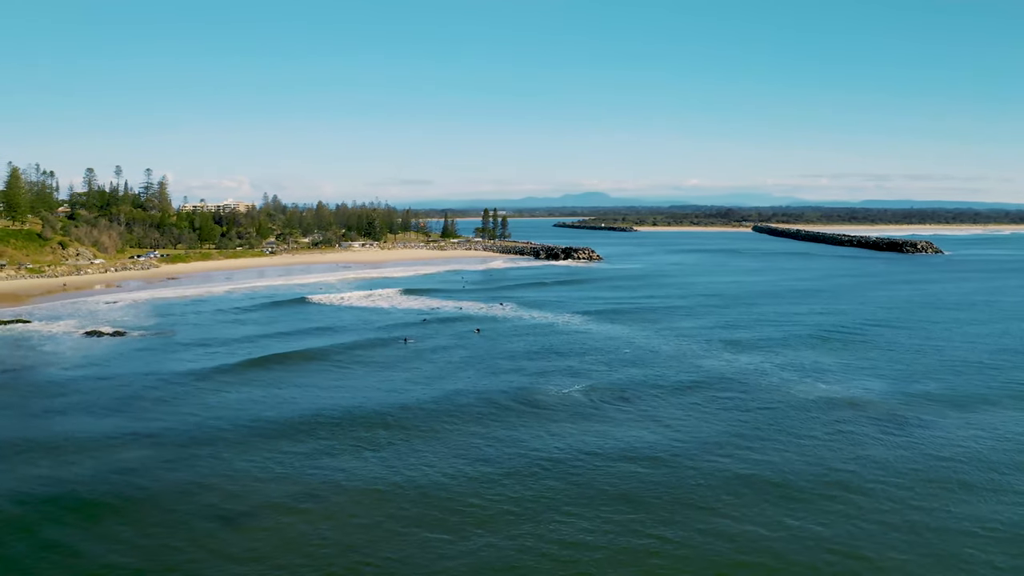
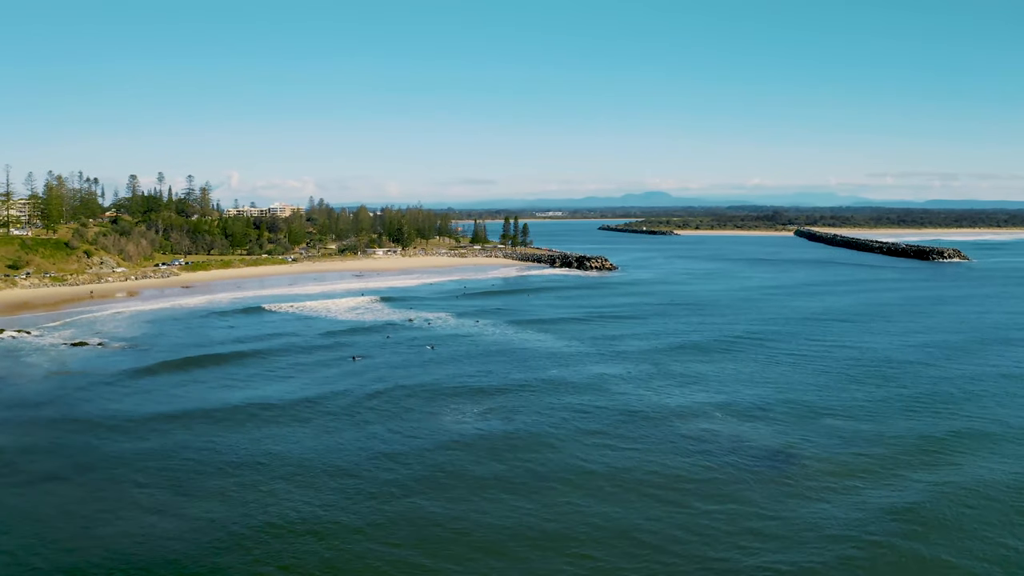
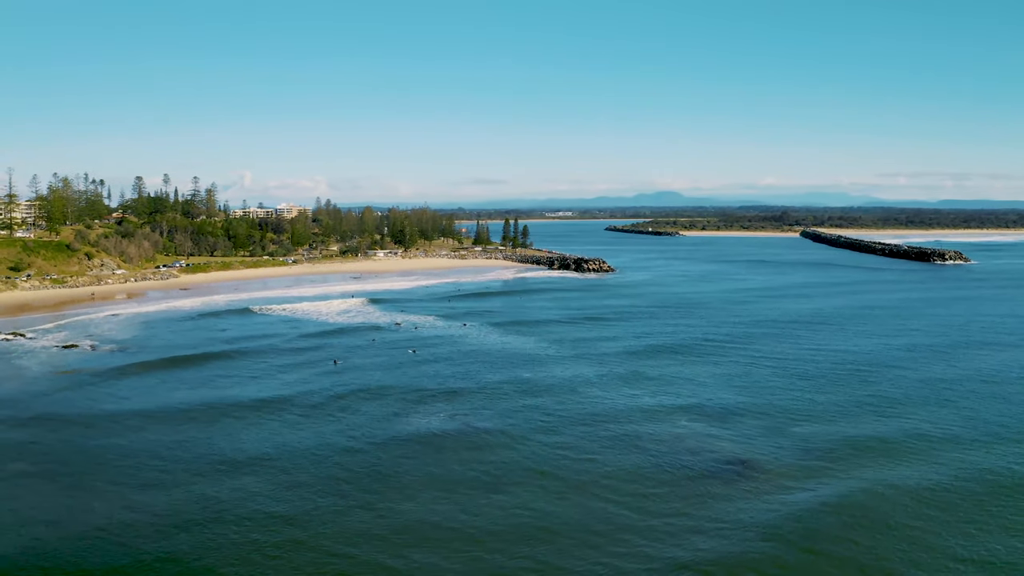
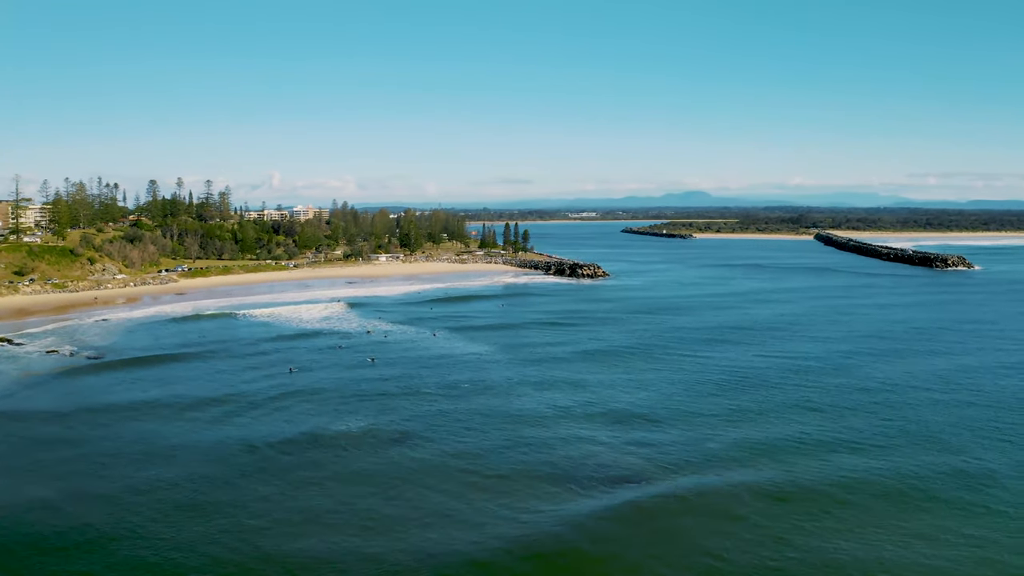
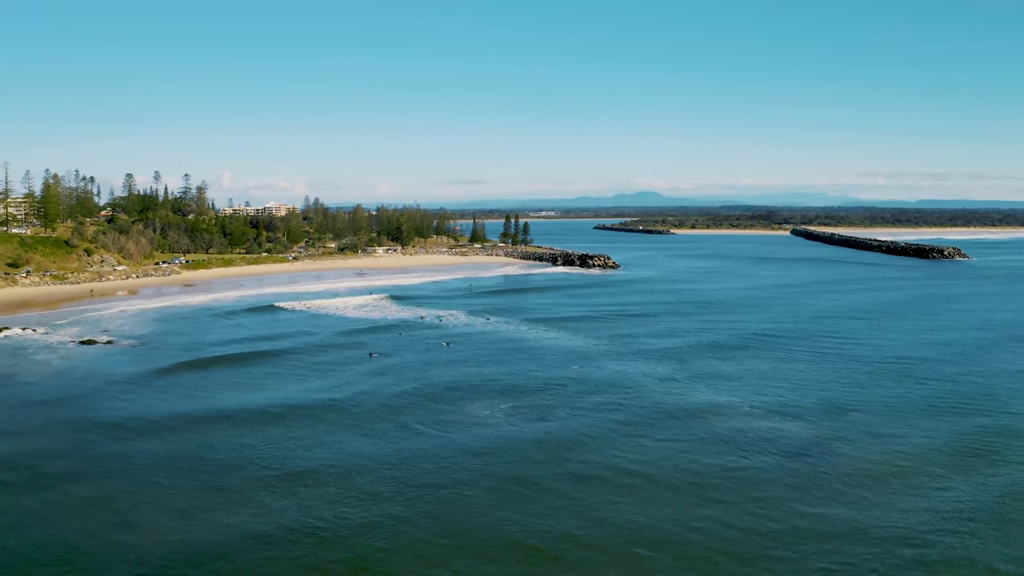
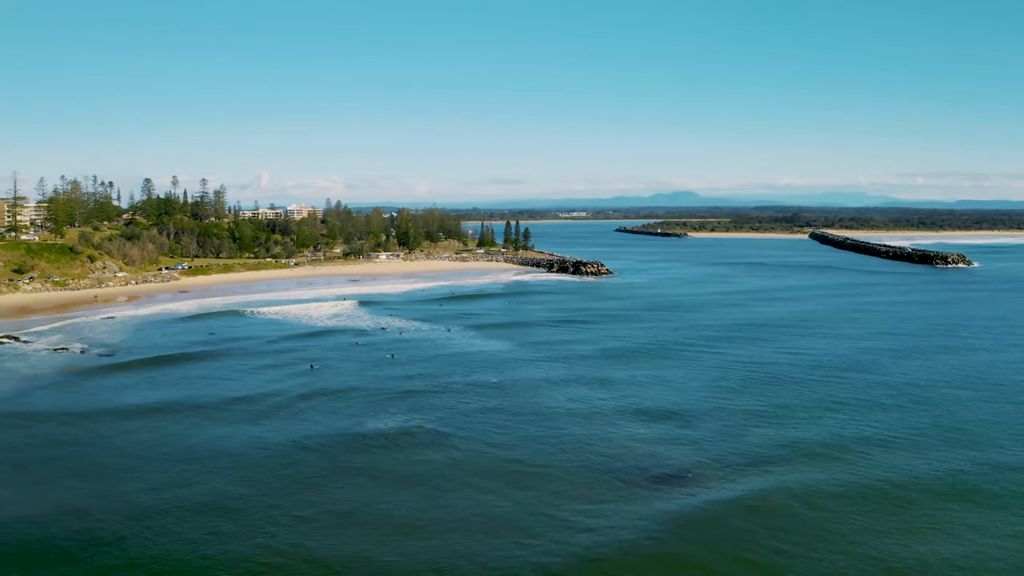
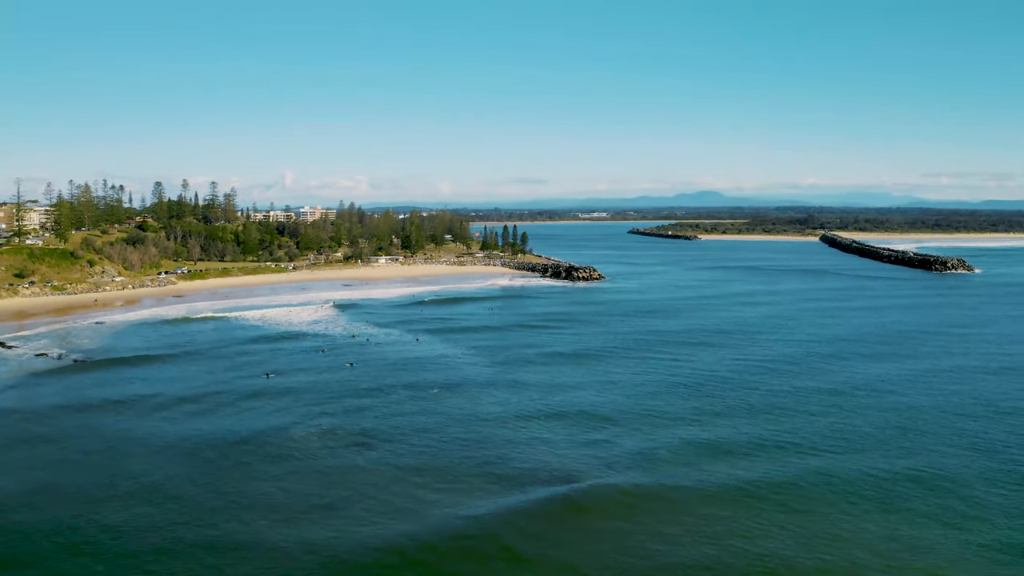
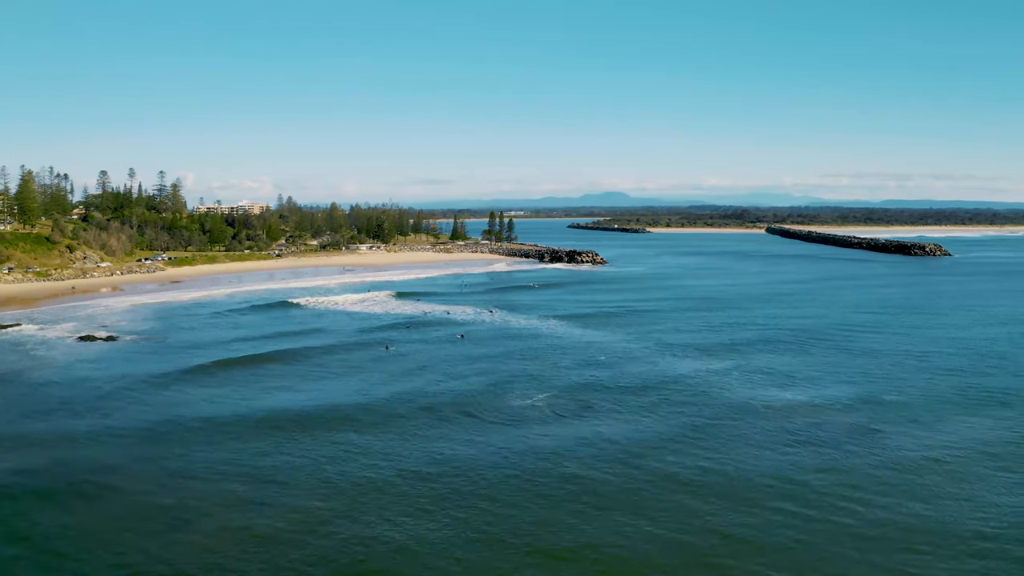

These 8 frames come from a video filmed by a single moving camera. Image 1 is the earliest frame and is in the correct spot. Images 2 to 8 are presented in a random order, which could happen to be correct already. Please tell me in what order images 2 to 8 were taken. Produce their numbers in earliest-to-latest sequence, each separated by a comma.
8, 5, 2, 3, 6, 4, 7
